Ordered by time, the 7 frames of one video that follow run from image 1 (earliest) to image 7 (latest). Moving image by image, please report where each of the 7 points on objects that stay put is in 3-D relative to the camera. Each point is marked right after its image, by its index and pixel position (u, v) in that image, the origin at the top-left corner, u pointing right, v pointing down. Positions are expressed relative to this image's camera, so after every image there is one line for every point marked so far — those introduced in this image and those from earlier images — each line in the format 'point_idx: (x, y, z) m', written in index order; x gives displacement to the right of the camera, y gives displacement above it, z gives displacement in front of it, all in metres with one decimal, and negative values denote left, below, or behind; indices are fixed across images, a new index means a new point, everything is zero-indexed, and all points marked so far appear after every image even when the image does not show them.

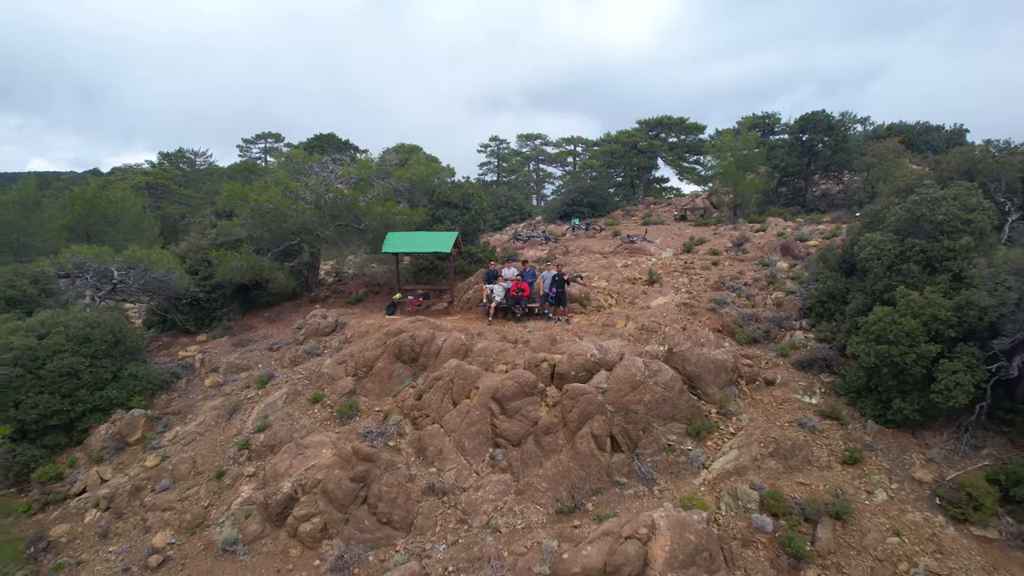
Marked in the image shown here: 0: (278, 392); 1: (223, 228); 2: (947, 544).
0: (-2.1, -0.9, +6.8) m
1: (-3.7, +0.8, +9.7) m
2: (+2.6, -1.5, +4.4) m
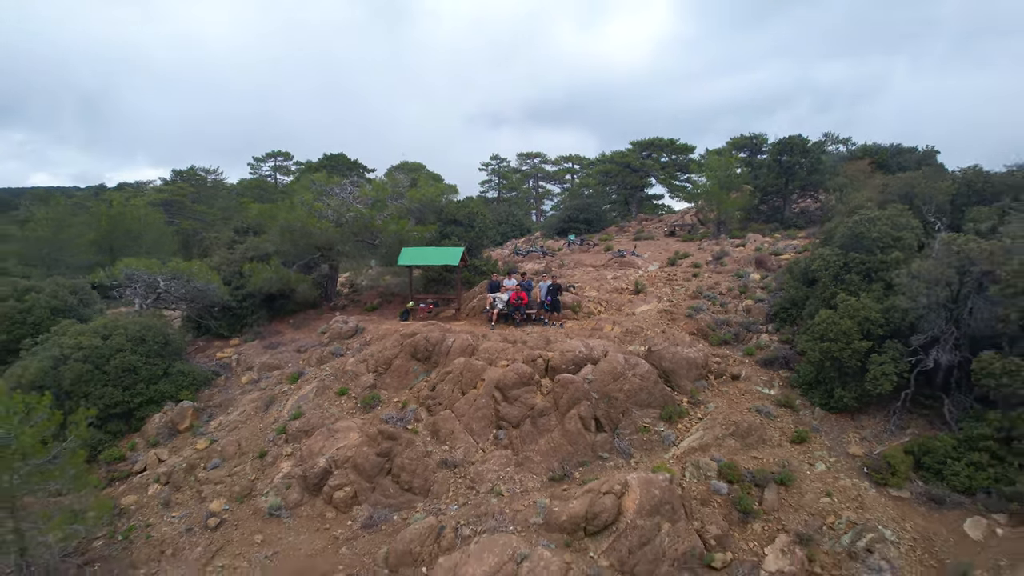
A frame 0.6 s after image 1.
0: (-2.1, -1.0, +7.8) m
1: (-3.7, +0.6, +10.8) m
2: (+2.6, -1.5, +5.4) m
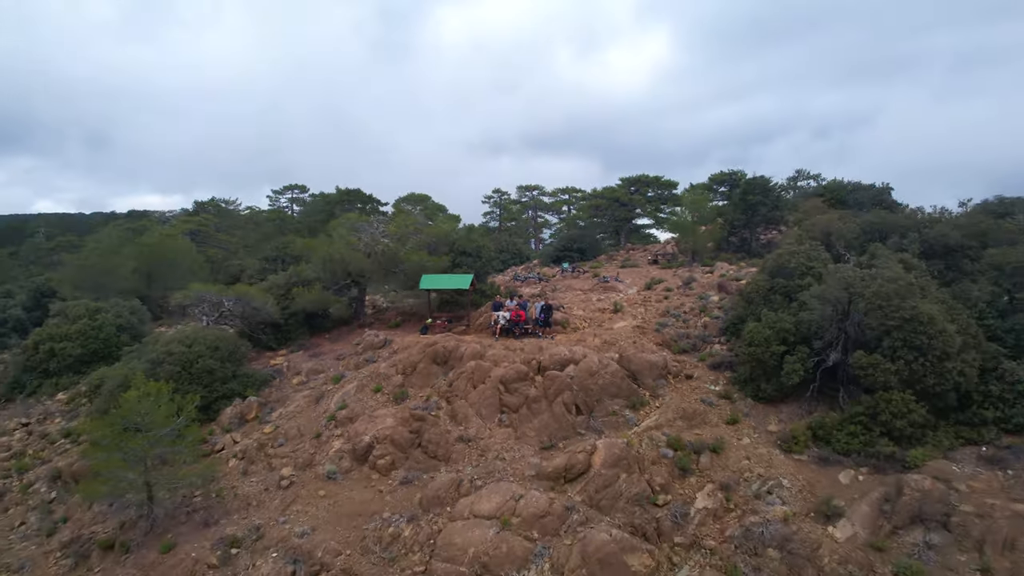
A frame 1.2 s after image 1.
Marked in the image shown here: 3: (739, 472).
0: (-2.1, -1.3, +9.8) m
1: (-3.7, +0.3, +12.8) m
2: (+2.6, -1.7, +7.3) m
3: (+2.2, -1.7, +7.2) m
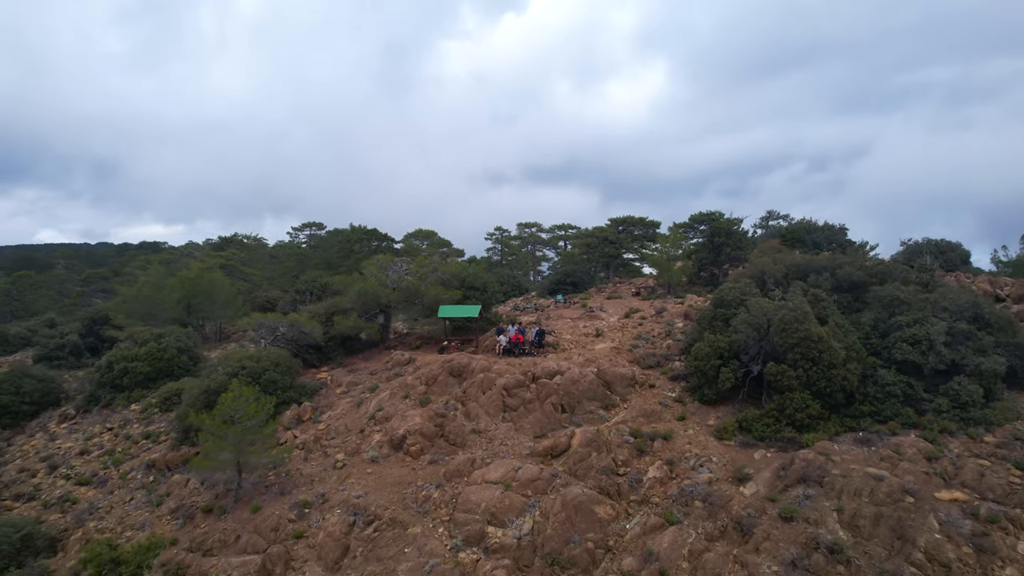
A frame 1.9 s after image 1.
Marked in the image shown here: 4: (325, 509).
0: (-2.1, -1.7, +12.4) m
1: (-3.7, -0.3, +15.4) m
2: (+2.6, -2.0, +9.8) m
3: (+2.2, -2.1, +9.7) m
4: (-2.4, -2.8, +9.5) m
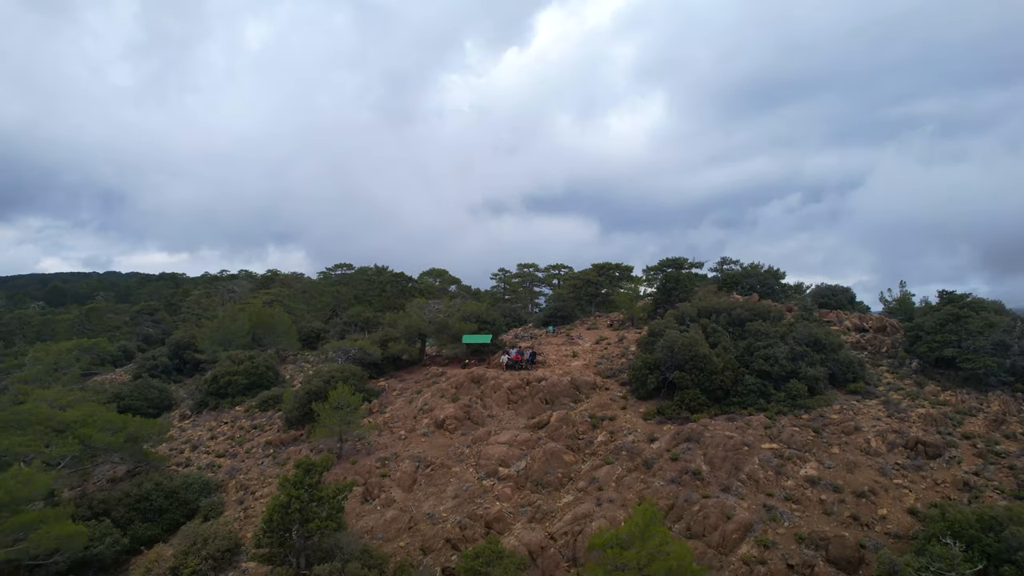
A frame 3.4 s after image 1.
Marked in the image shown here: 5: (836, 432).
0: (-2.1, -2.6, +18.2) m
1: (-3.6, -1.2, +21.3) m
2: (+2.6, -2.8, +15.7) m
3: (+2.2, -2.8, +15.5) m
4: (-2.3, -3.5, +15.2) m
5: (+6.1, -2.7, +14.2) m
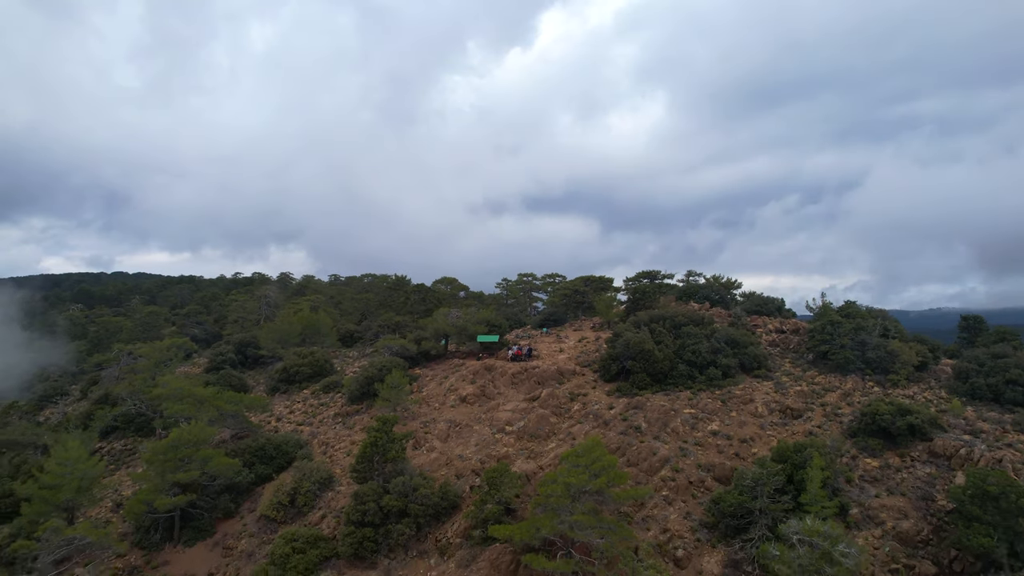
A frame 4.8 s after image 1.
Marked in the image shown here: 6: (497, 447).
0: (-2.0, -3.0, +24.8) m
1: (-3.6, -1.7, +27.9) m
2: (+2.7, -3.2, +22.2) m
3: (+2.3, -3.3, +22.1) m
4: (-2.2, -3.9, +21.8) m
5: (+6.2, -3.1, +20.8) m
6: (-0.4, -4.2, +19.7) m
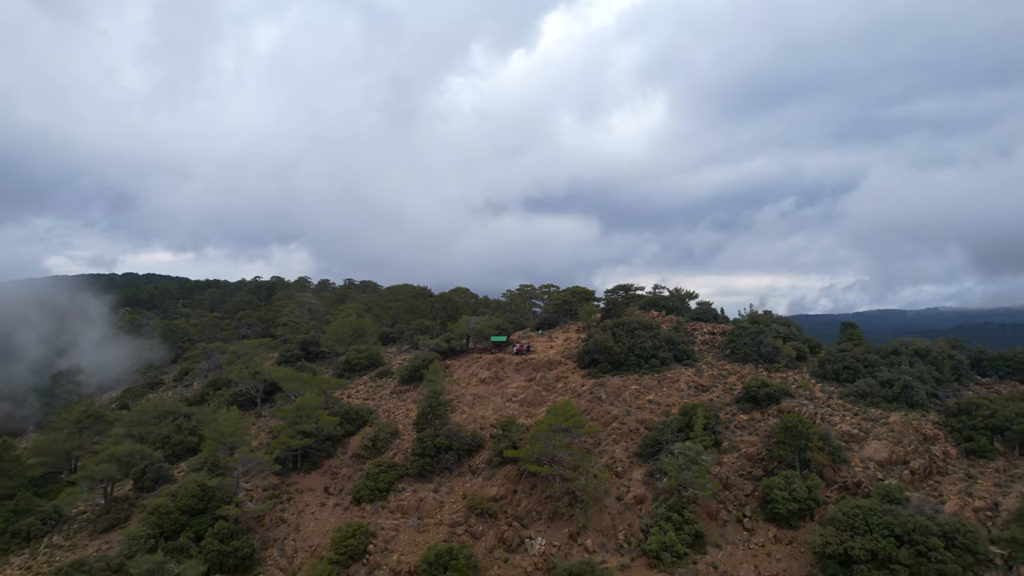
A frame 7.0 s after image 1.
0: (-1.8, -3.7, +34.7) m
1: (-3.4, -2.3, +37.8) m
2: (+2.9, -3.9, +32.2) m
3: (+2.5, -3.9, +32.1) m
4: (-2.1, -4.6, +31.8) m
5: (+6.4, -3.8, +30.7) m
6: (-0.2, -4.9, +29.7) m
